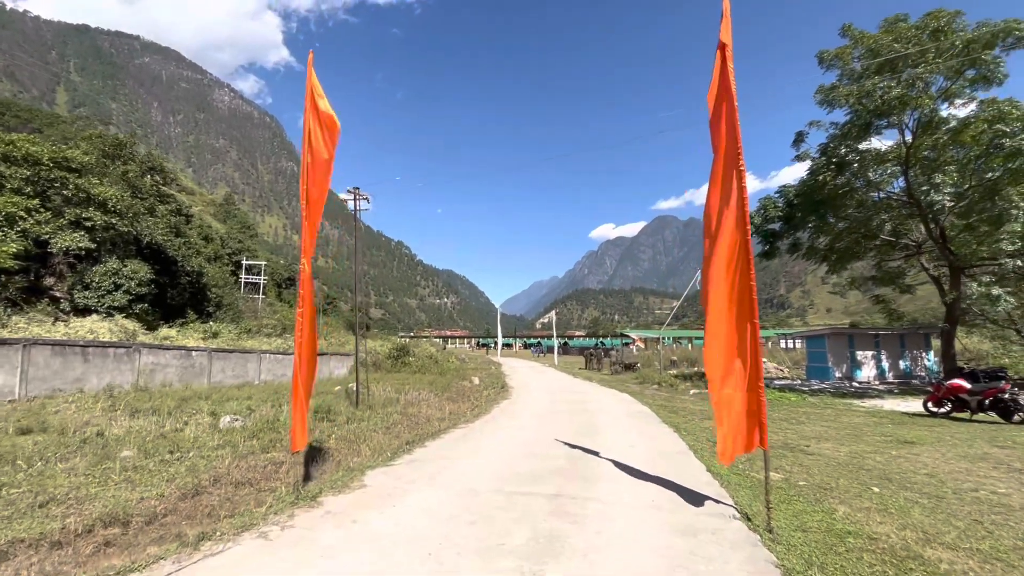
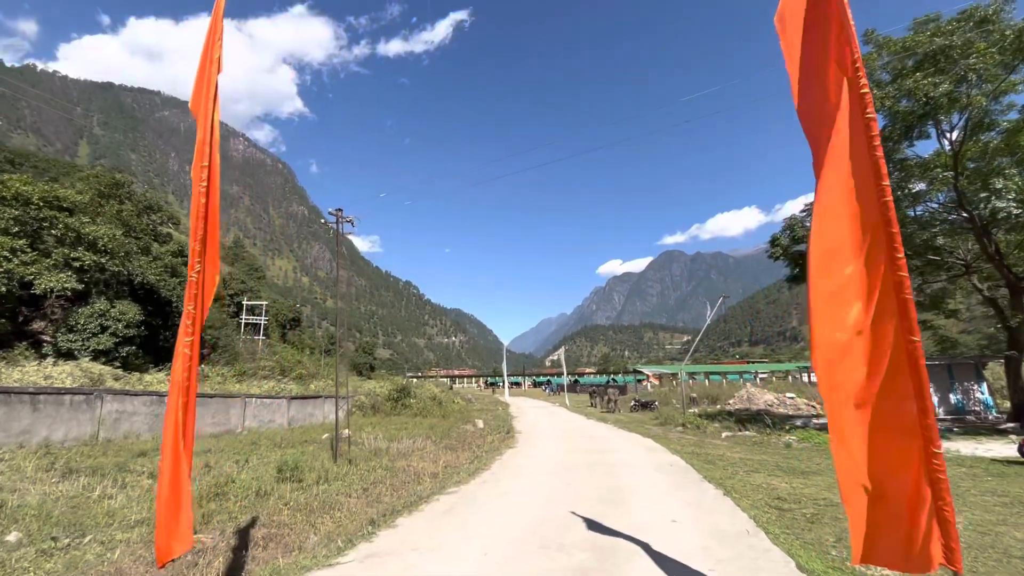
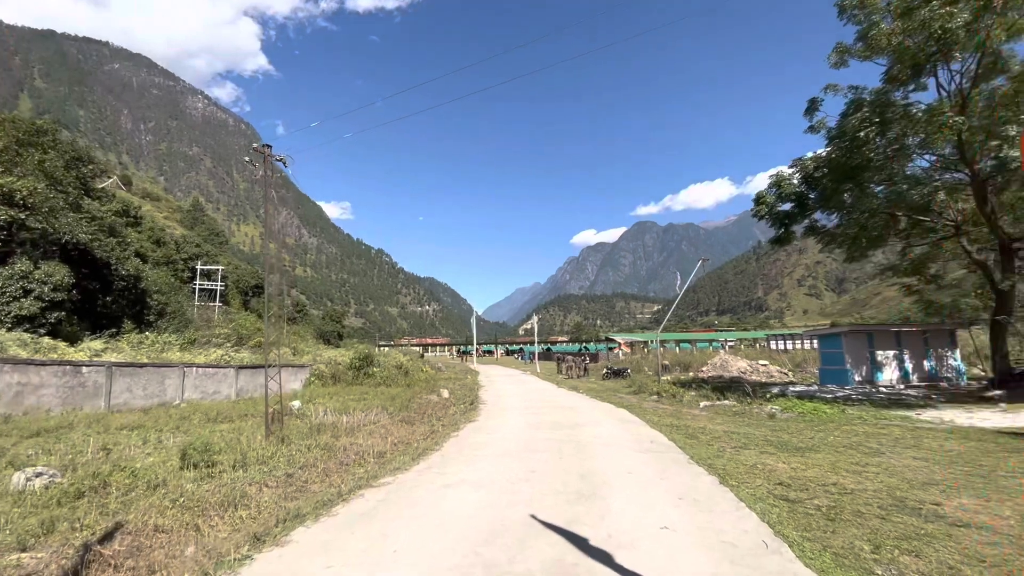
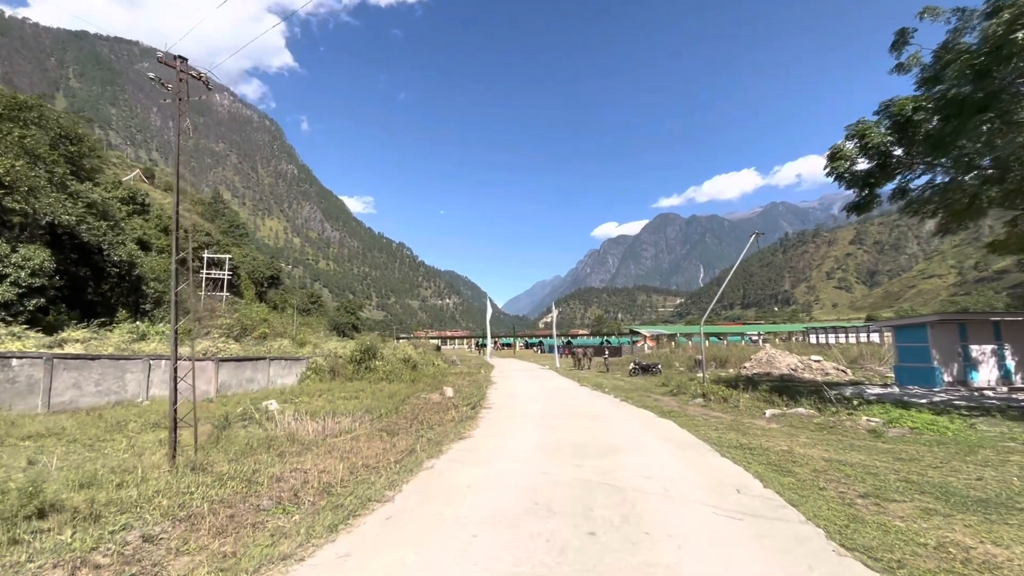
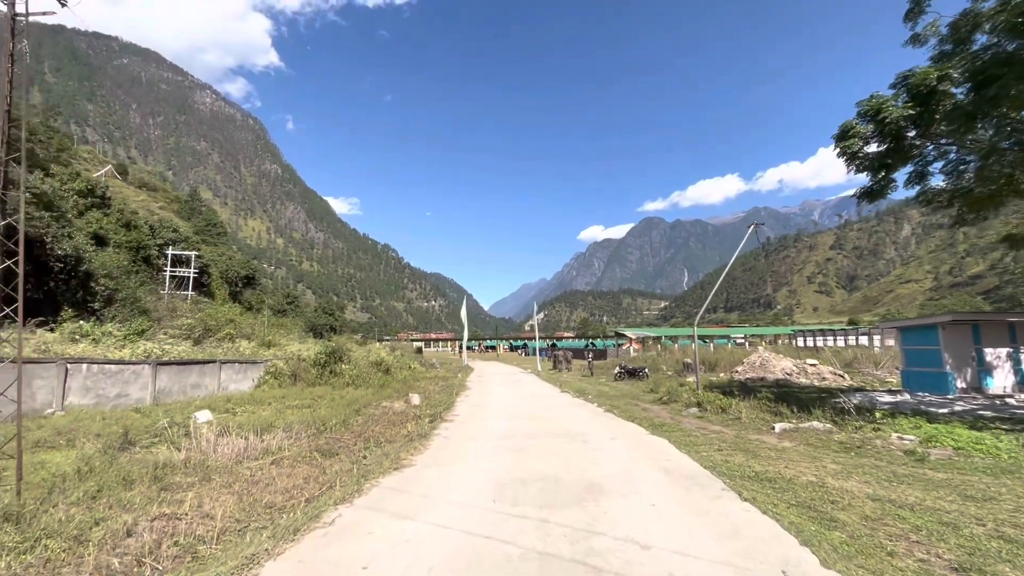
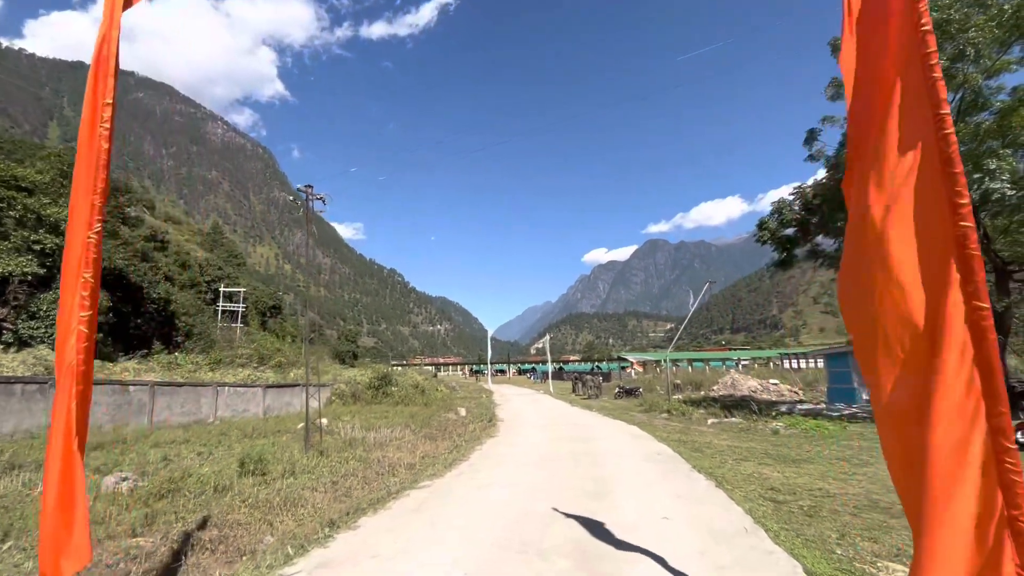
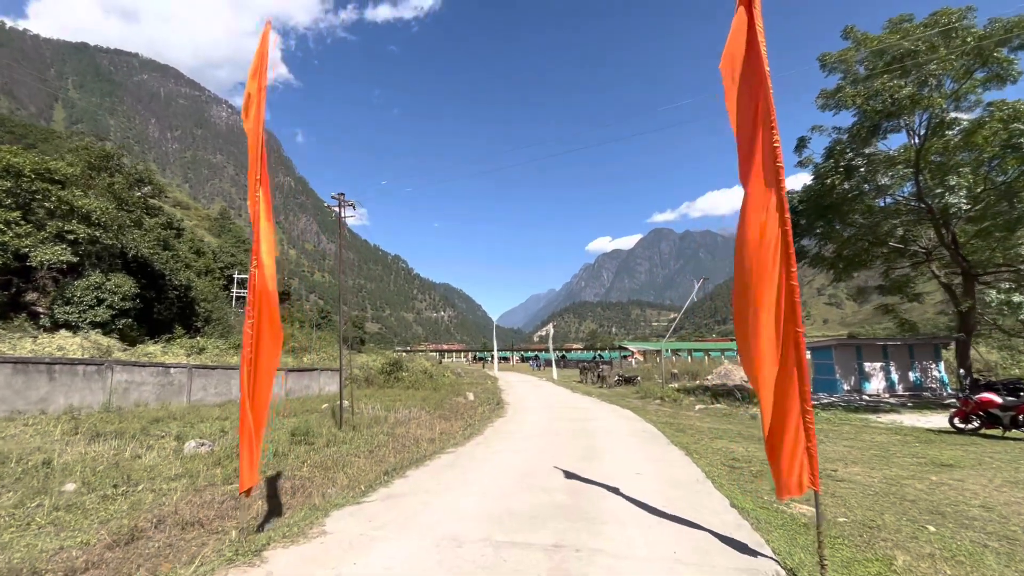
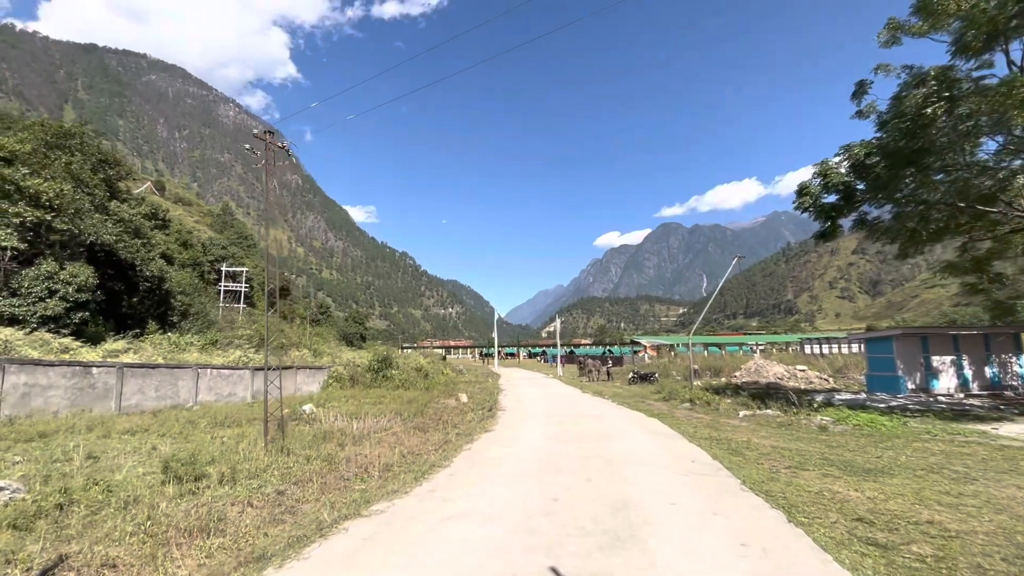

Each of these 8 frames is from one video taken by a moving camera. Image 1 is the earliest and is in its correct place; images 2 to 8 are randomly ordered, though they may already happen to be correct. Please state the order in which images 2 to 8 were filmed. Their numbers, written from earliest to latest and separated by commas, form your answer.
7, 2, 6, 3, 8, 4, 5
